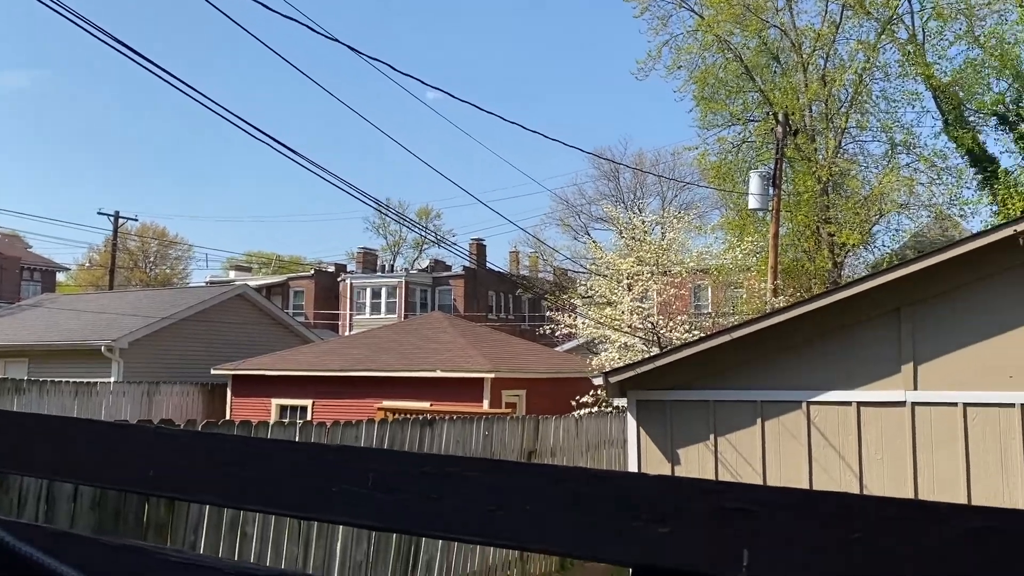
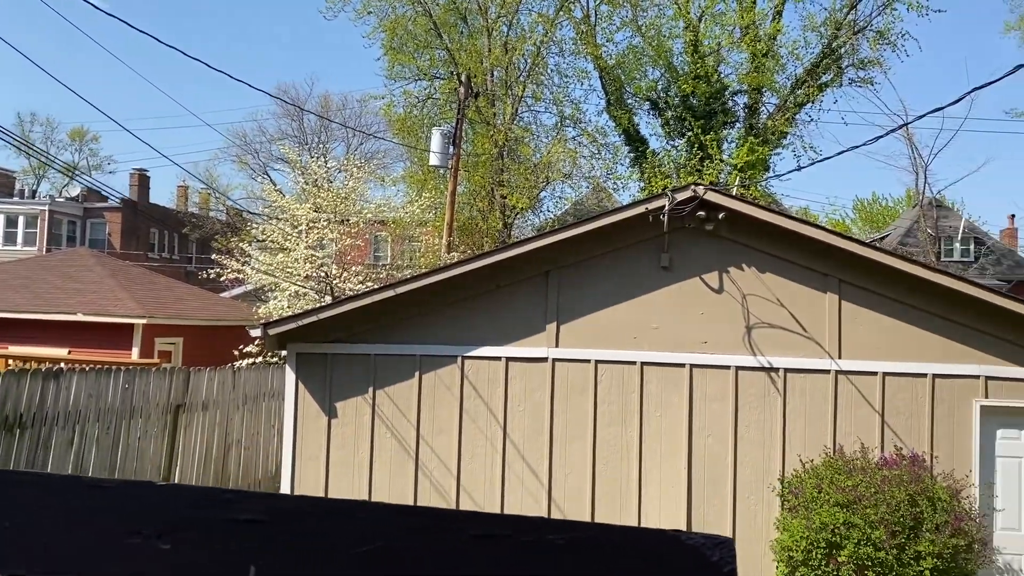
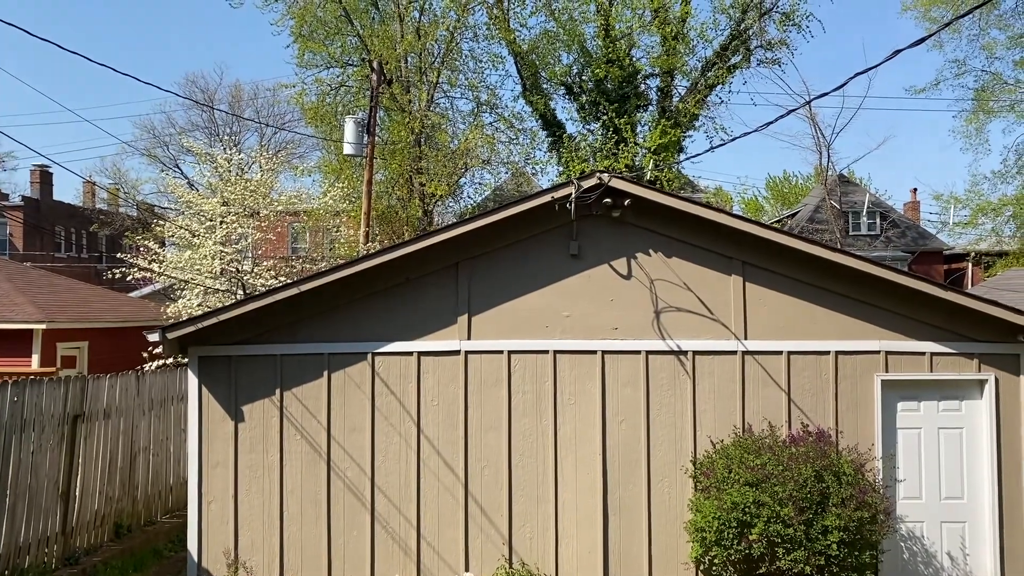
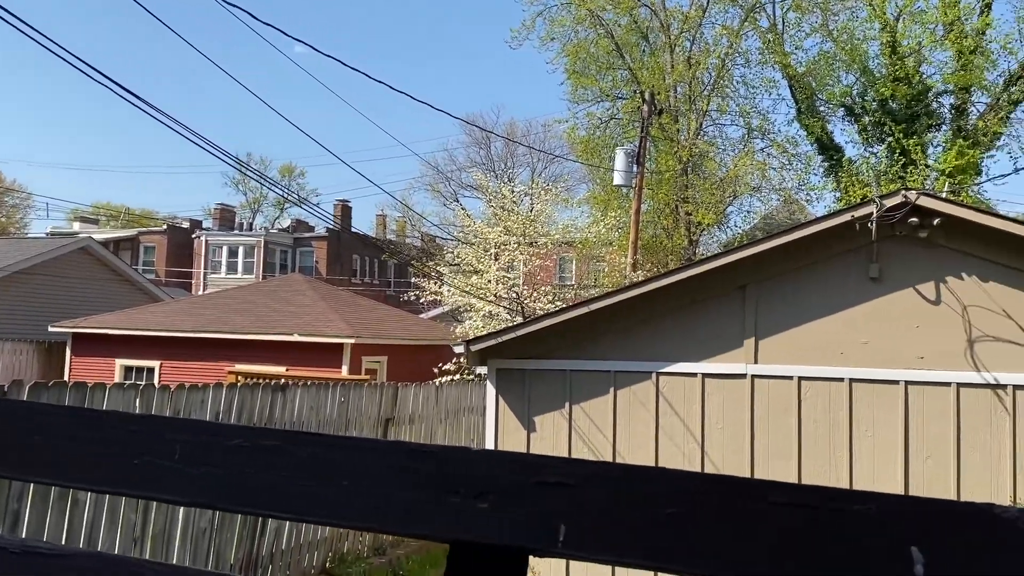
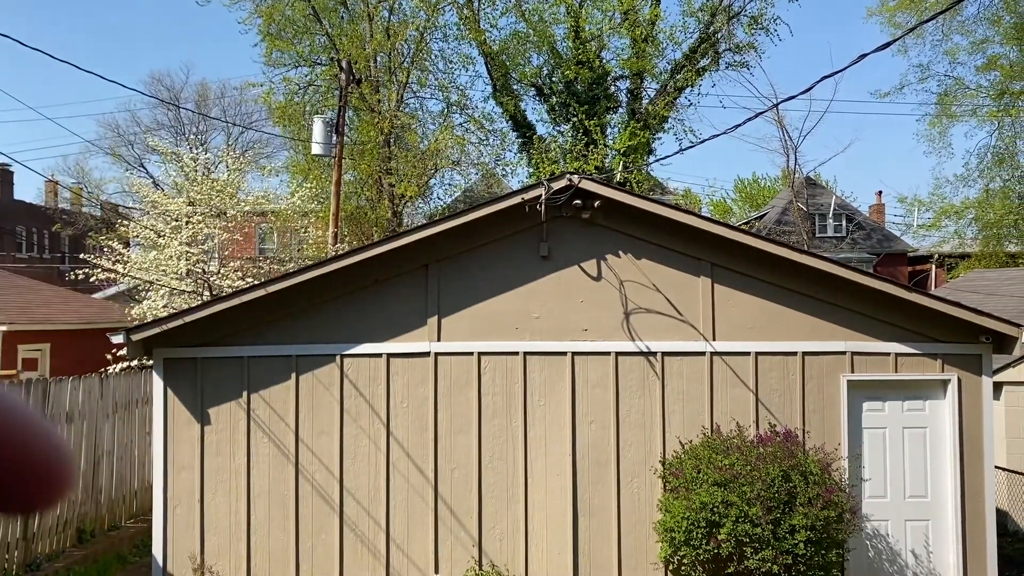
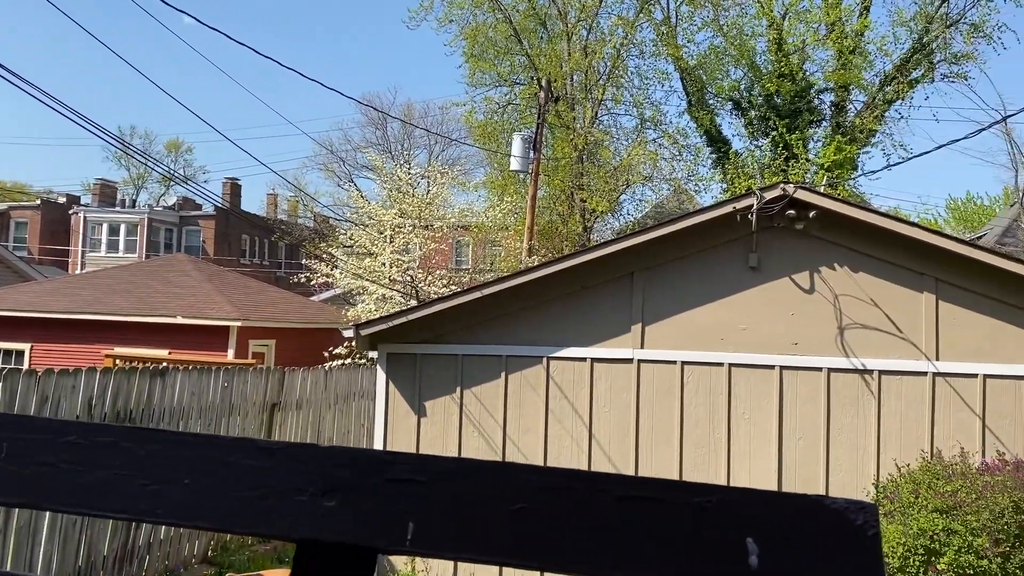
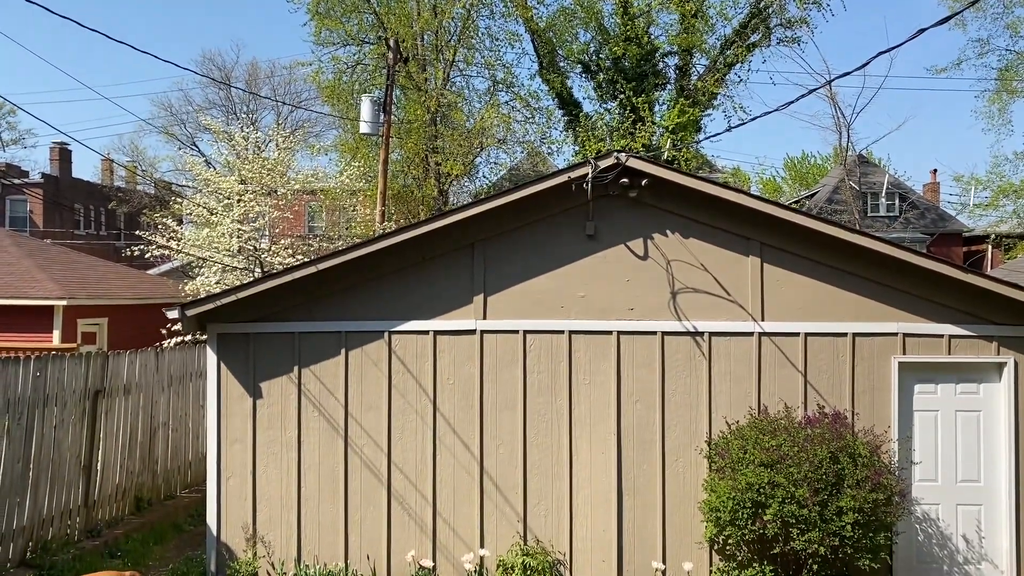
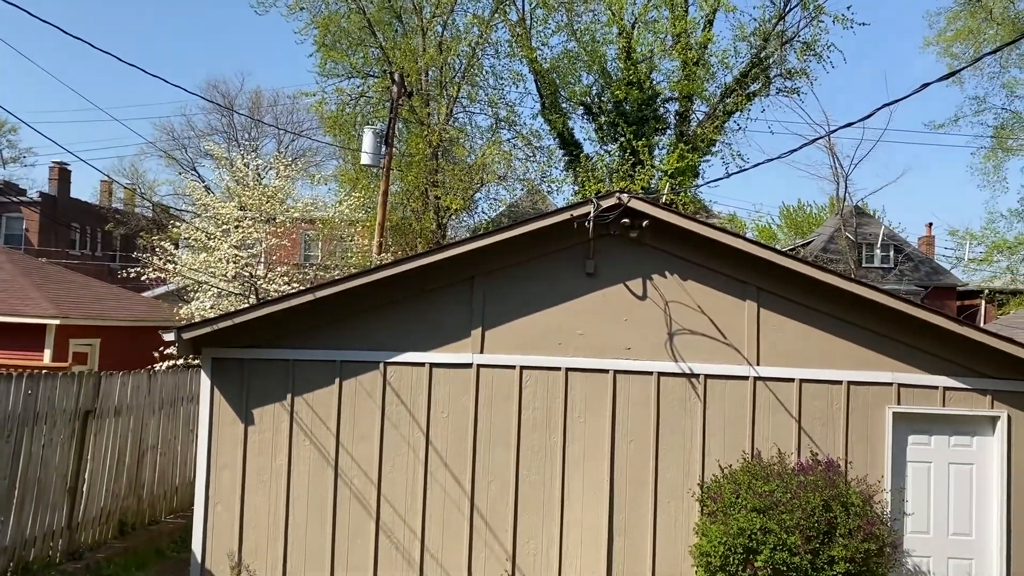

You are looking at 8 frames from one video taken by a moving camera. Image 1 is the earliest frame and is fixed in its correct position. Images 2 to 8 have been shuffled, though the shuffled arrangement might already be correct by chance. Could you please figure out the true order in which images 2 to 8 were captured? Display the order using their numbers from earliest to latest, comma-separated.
4, 6, 2, 8, 7, 3, 5
